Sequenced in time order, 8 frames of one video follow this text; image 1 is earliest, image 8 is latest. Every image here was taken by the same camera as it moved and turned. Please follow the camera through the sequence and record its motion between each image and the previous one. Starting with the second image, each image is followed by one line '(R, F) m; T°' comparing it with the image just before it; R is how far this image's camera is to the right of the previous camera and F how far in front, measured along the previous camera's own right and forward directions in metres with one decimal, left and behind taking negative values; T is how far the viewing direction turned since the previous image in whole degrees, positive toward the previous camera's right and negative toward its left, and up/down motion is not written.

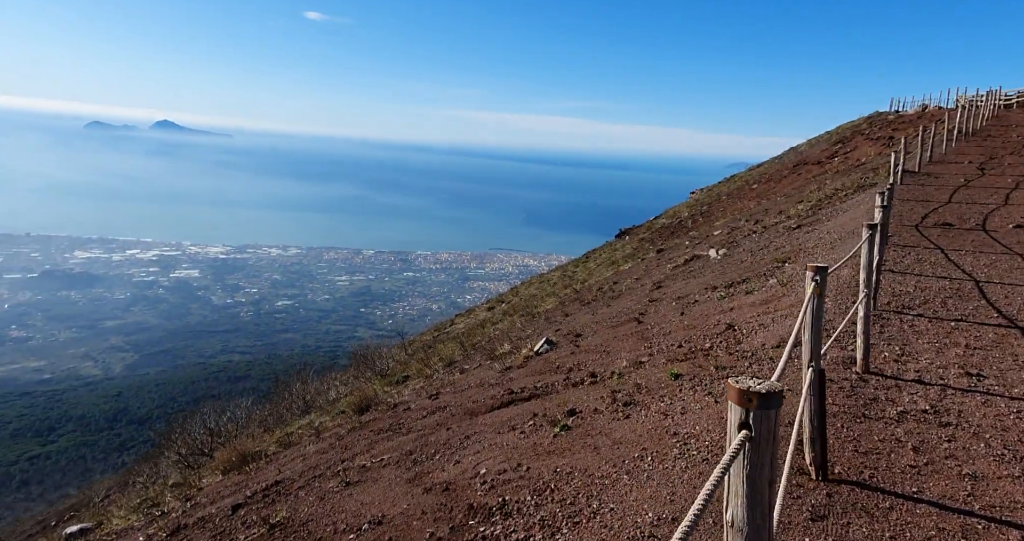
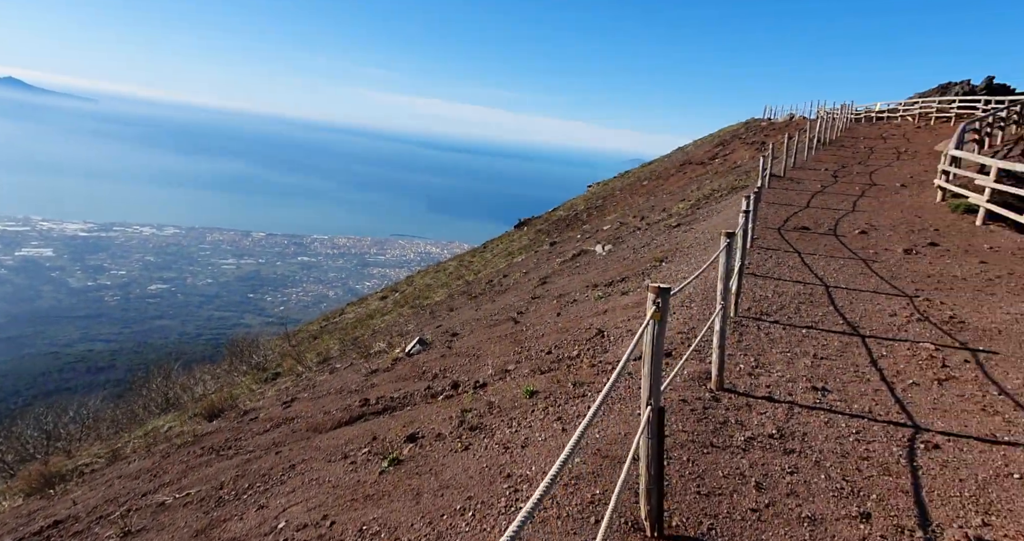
(+0.5, +0.5) m; +9°
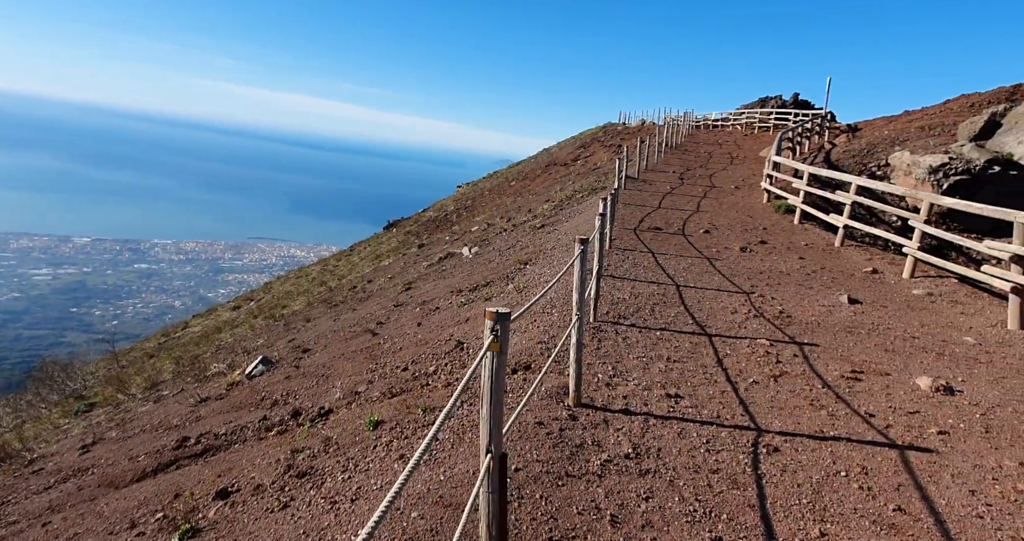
(+0.2, +0.4) m; +12°
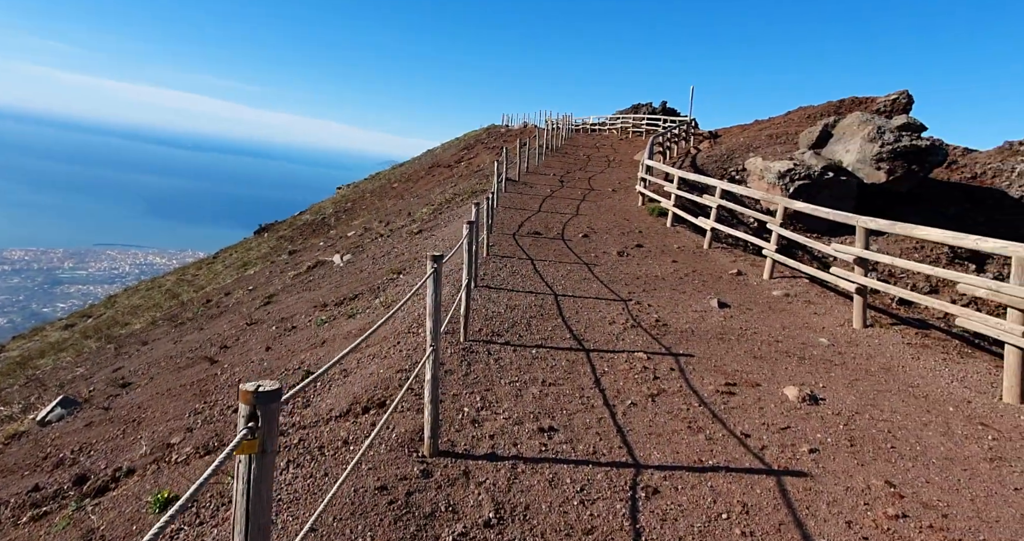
(+0.3, +0.7) m; +11°
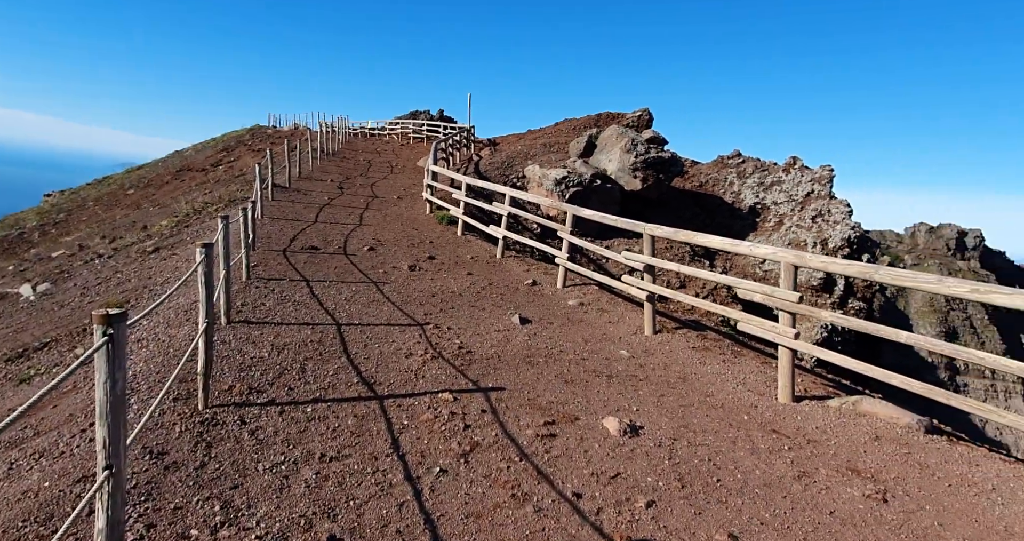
(+0.2, +1.3) m; +20°
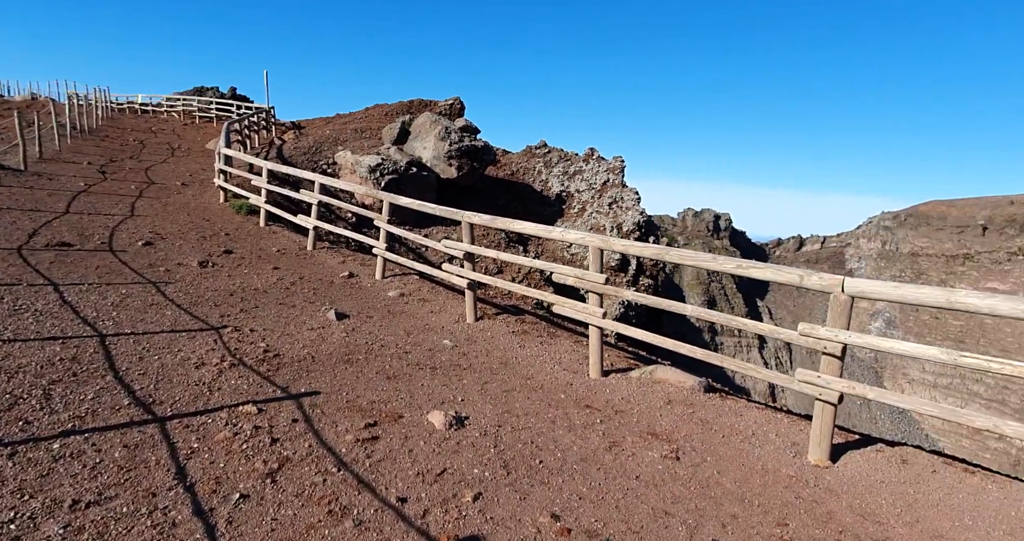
(+0.1, +0.2) m; +17°
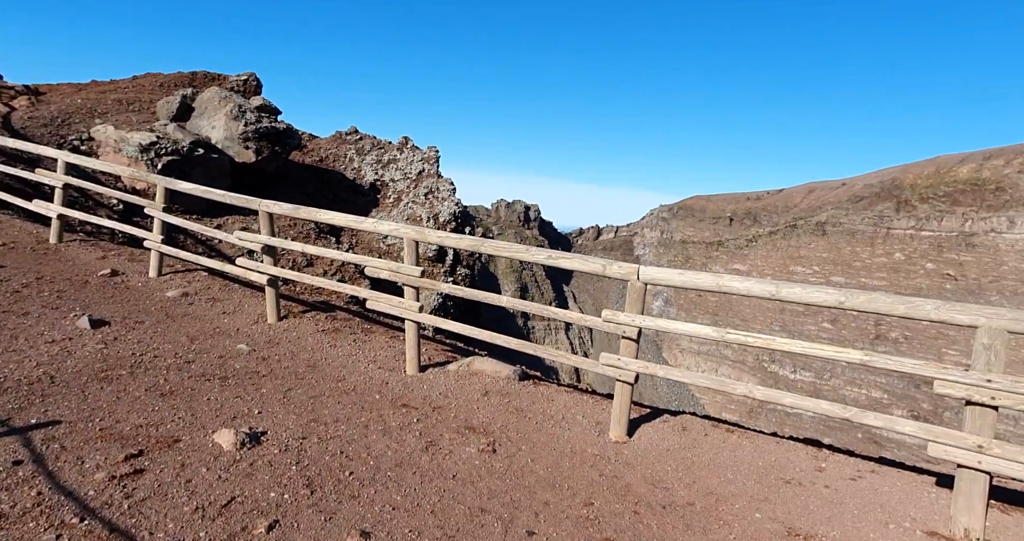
(+0.1, +0.4) m; +17°
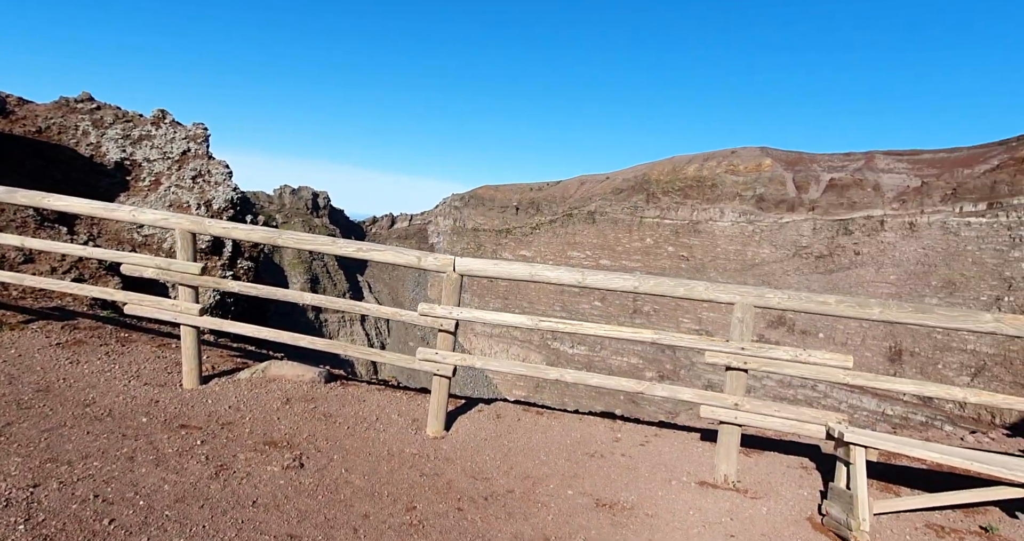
(-0.4, +0.5) m; +20°
